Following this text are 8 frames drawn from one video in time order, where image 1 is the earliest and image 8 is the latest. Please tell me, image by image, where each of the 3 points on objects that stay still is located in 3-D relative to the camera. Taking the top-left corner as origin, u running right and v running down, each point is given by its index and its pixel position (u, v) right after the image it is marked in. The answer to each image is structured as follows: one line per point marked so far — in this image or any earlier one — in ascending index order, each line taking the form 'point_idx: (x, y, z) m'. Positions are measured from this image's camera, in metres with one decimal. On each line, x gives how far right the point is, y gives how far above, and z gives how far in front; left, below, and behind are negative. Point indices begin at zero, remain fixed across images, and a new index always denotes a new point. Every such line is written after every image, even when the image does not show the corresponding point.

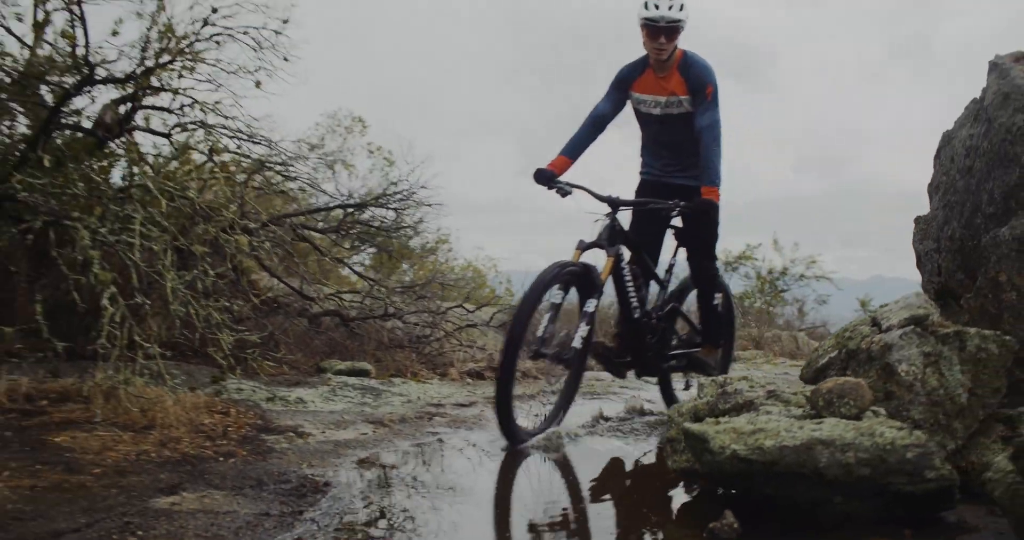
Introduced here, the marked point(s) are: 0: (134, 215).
0: (-1.9, +0.3, +4.2) m
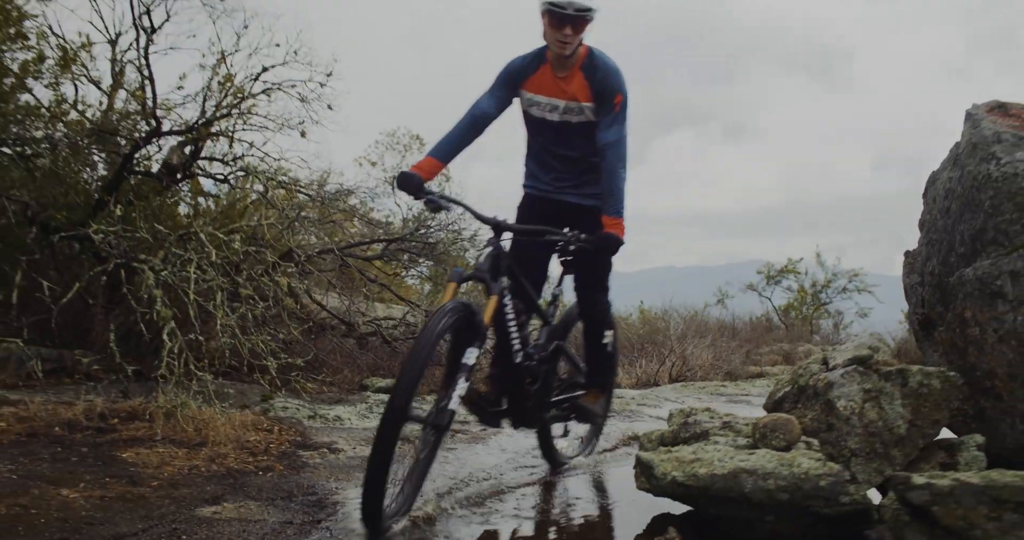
0: (-1.9, +0.1, +4.9) m
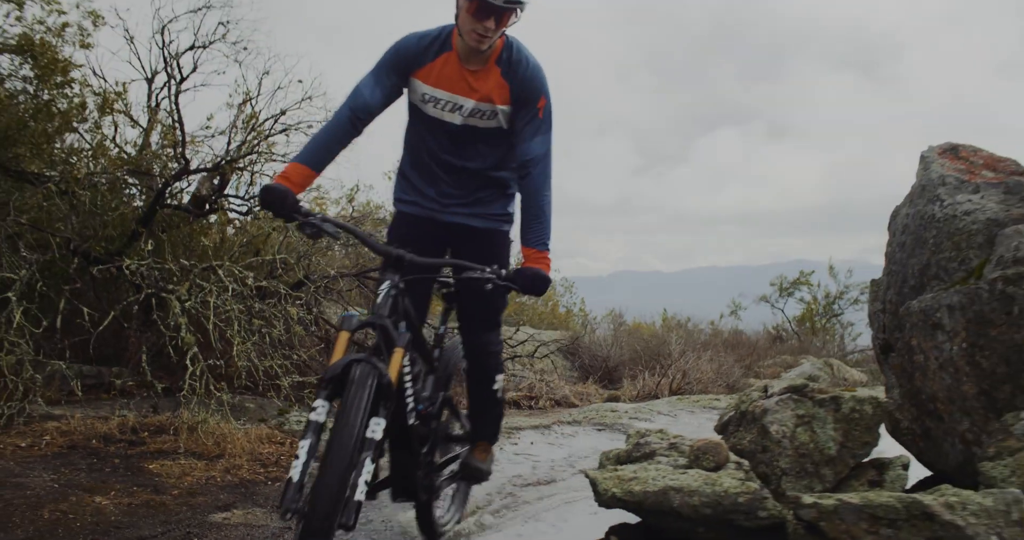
0: (-2.0, -0.1, +5.5) m
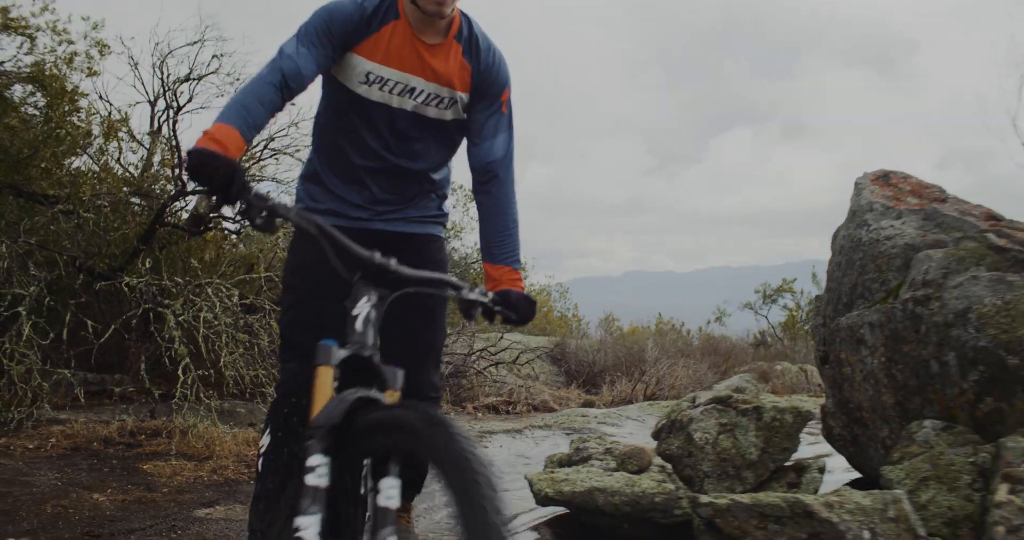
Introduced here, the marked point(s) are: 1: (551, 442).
0: (-2.3, -0.2, +6.0) m
1: (+0.3, -1.5, +7.0) m
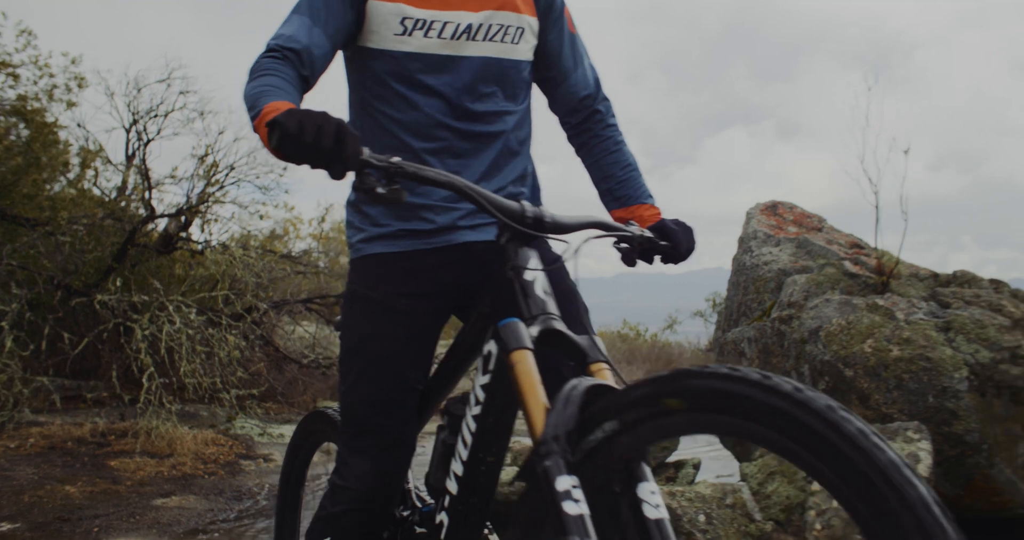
0: (-2.8, -0.4, +6.7) m
1: (-0.2, -1.6, +7.8) m
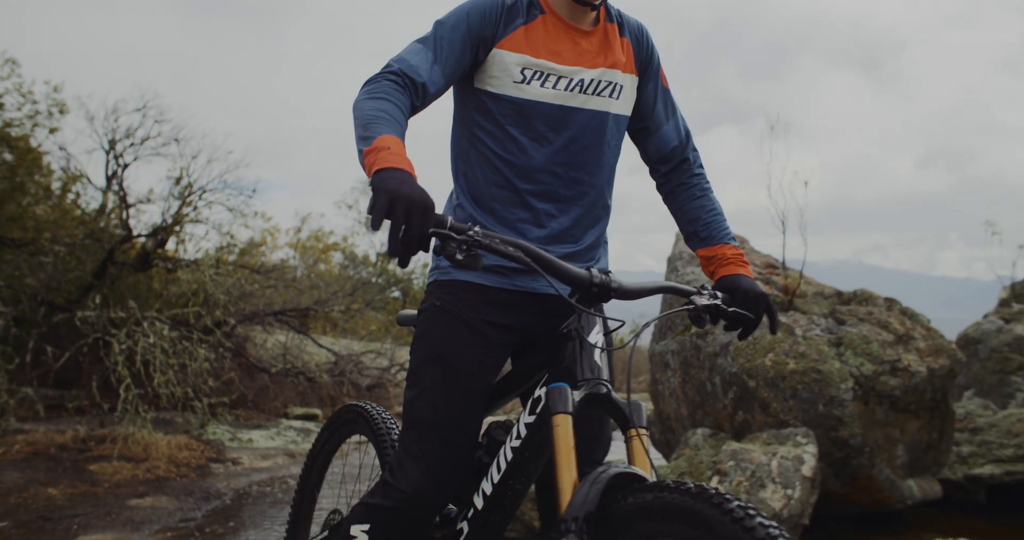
0: (-3.3, -0.5, +7.3) m
1: (-0.7, -1.8, +8.4) m
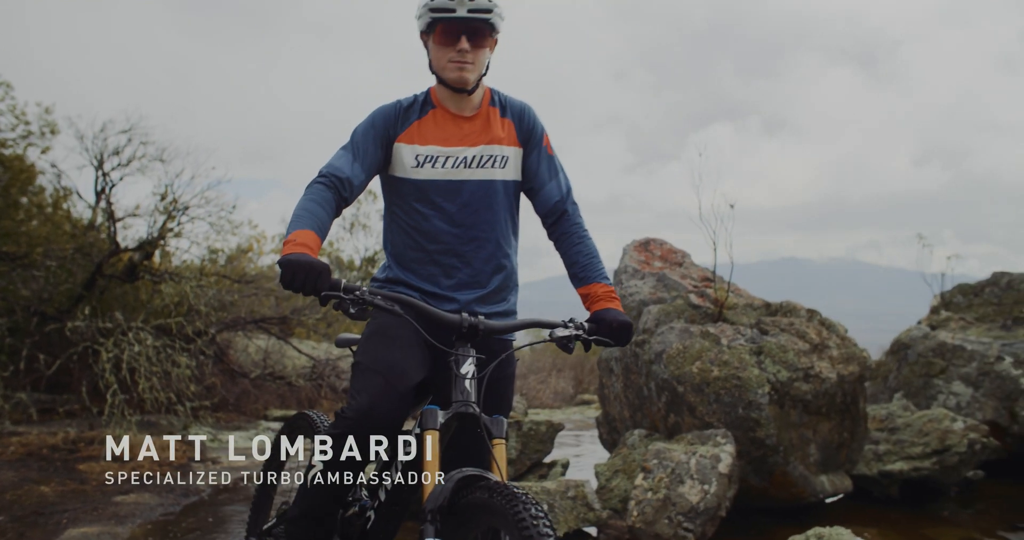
0: (-3.6, -0.7, +7.8) m
1: (-1.1, -1.9, +8.9) m
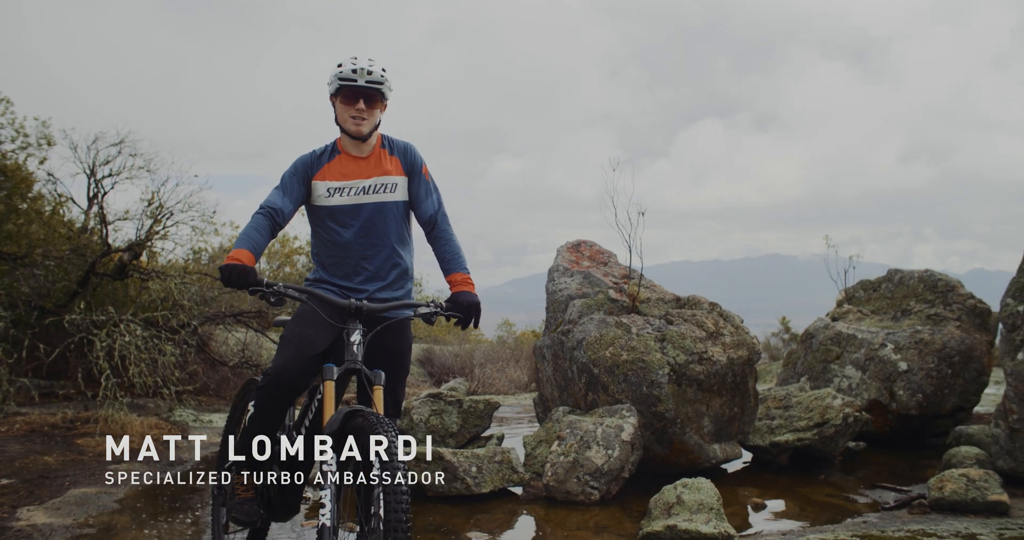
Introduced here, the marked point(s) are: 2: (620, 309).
0: (-4.2, -0.7, +8.8) m
1: (-1.7, -1.9, +10.0) m
2: (+1.0, -0.4, +7.8) m
